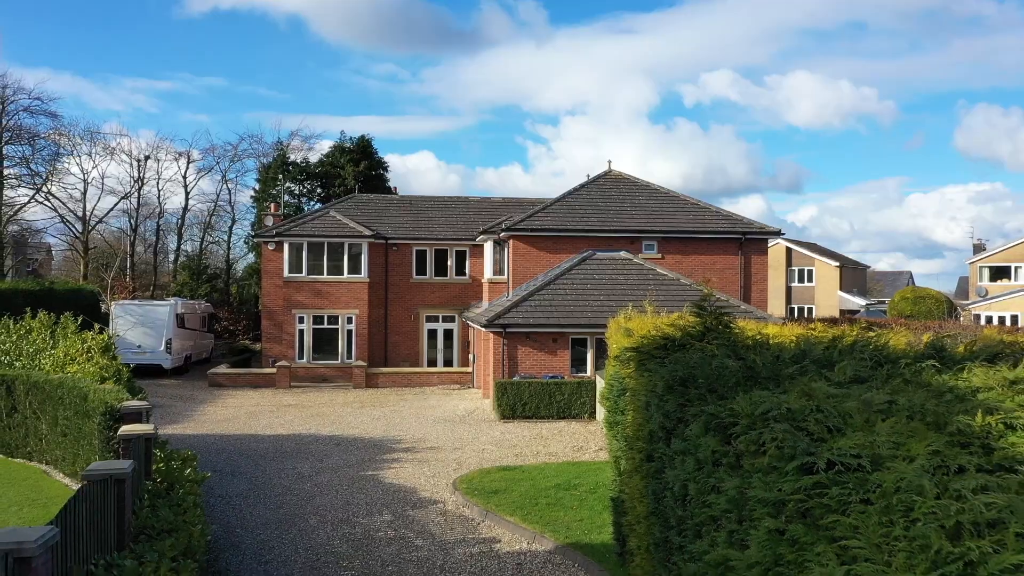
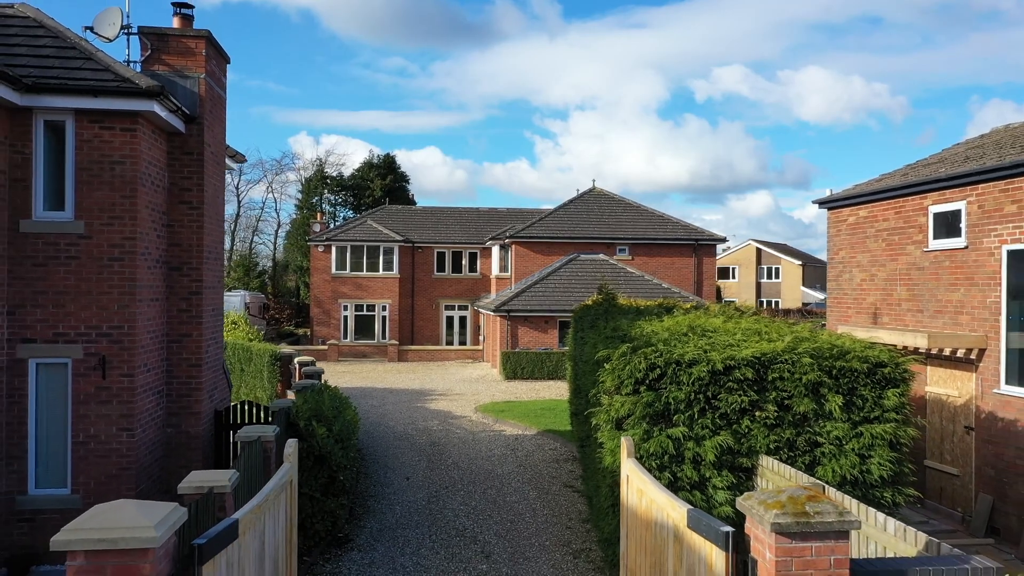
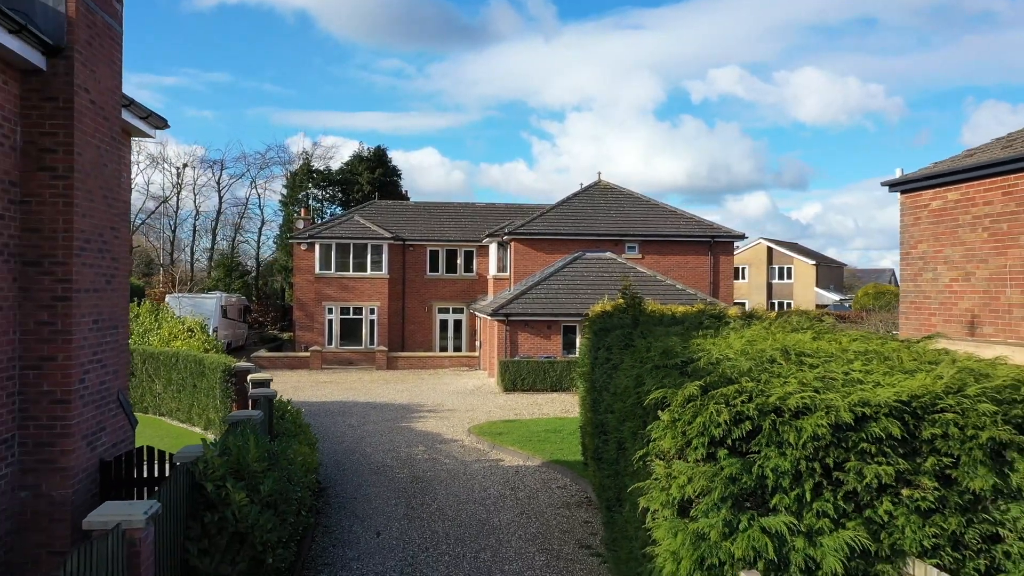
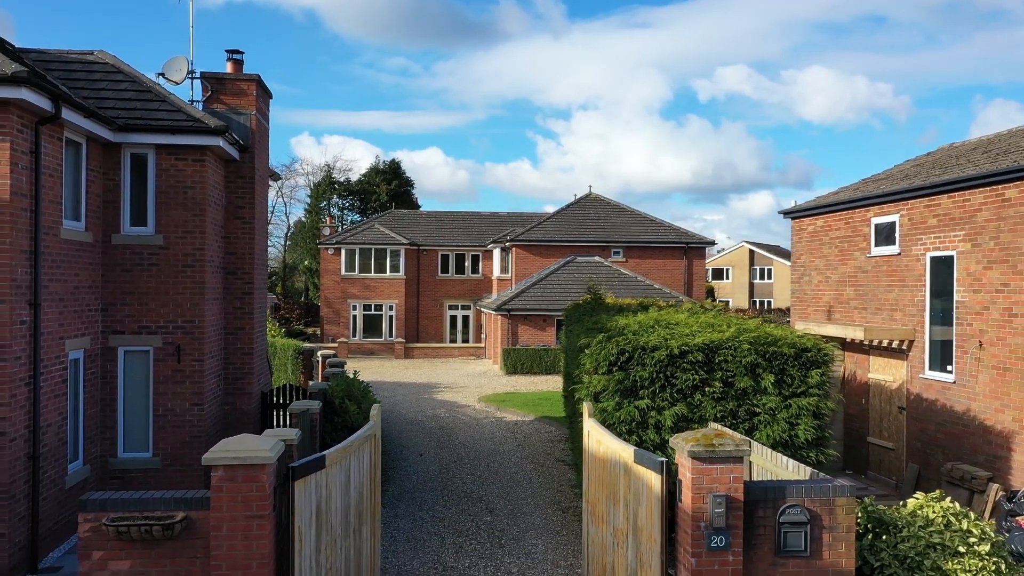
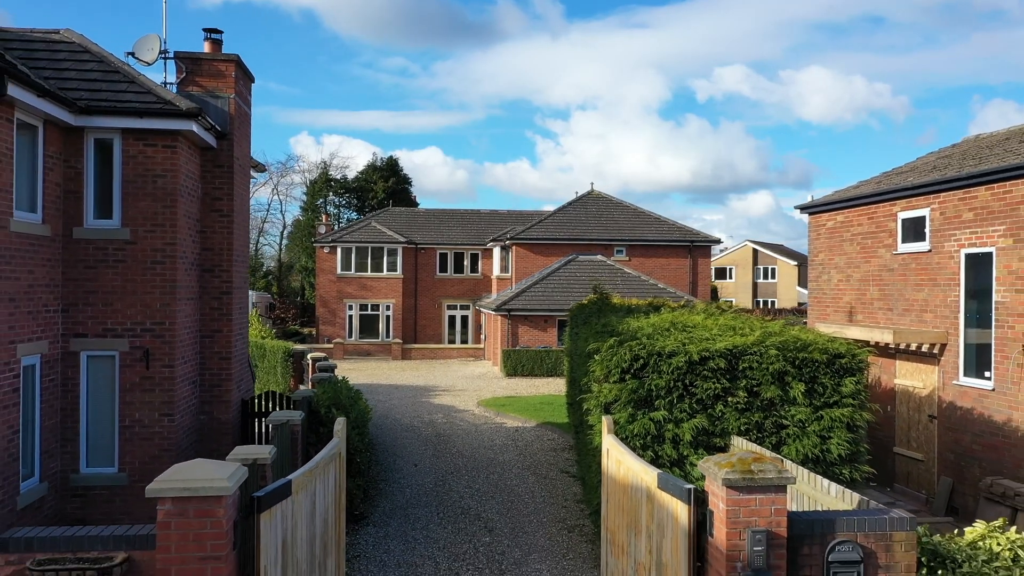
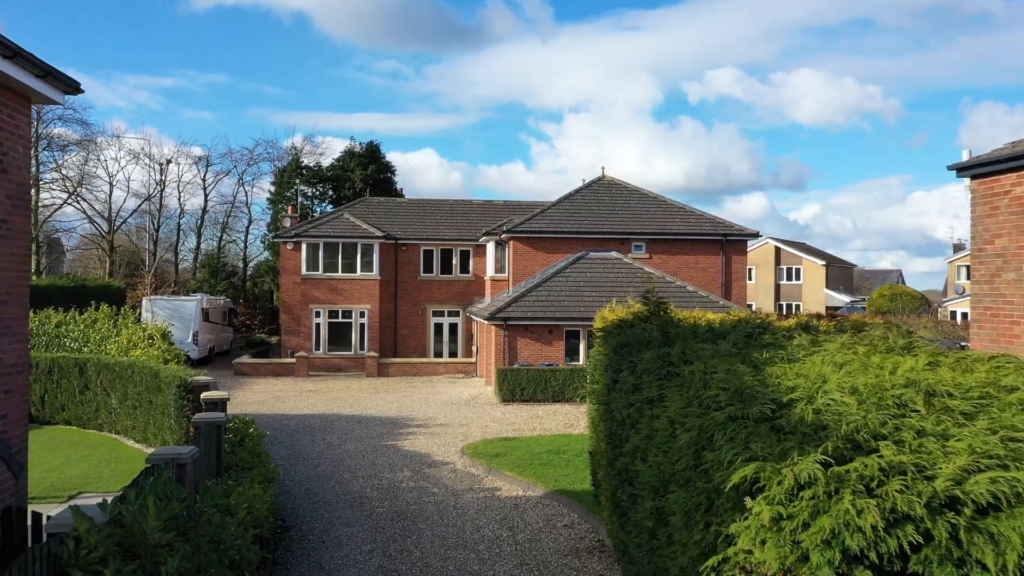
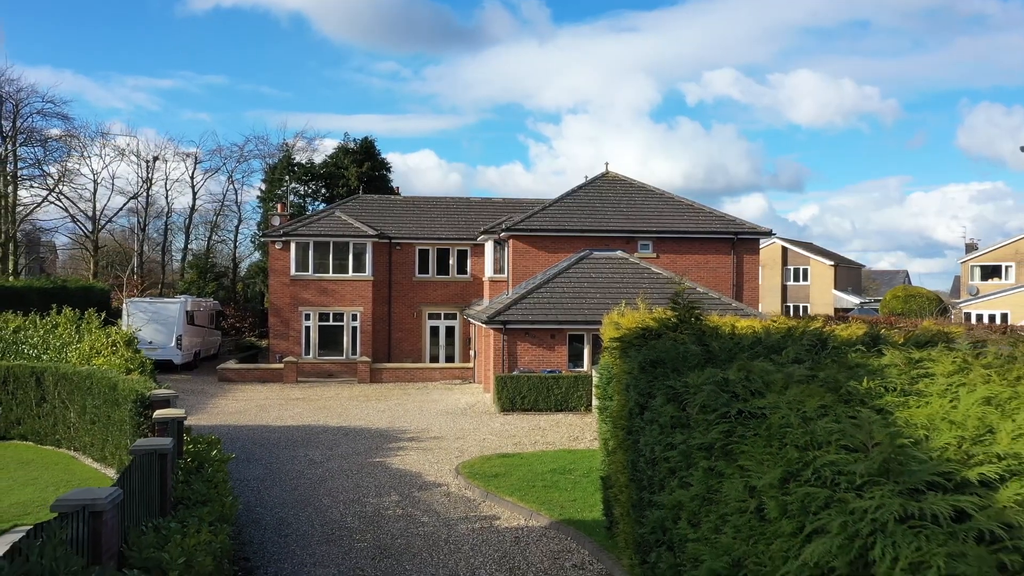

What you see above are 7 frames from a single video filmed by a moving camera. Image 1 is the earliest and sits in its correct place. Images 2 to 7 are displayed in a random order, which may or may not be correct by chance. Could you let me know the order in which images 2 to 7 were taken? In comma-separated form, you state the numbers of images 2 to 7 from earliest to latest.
7, 6, 3, 2, 5, 4
